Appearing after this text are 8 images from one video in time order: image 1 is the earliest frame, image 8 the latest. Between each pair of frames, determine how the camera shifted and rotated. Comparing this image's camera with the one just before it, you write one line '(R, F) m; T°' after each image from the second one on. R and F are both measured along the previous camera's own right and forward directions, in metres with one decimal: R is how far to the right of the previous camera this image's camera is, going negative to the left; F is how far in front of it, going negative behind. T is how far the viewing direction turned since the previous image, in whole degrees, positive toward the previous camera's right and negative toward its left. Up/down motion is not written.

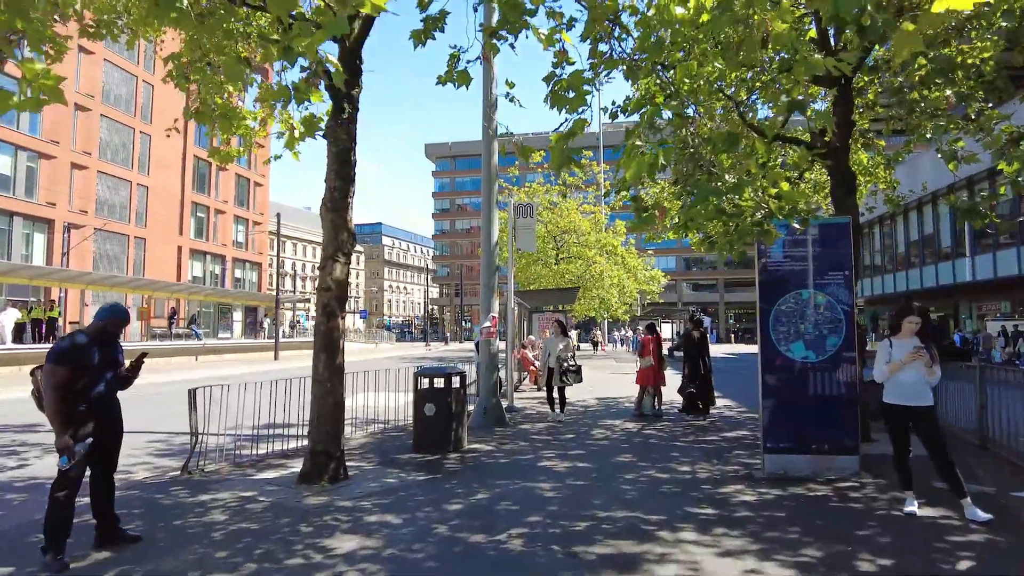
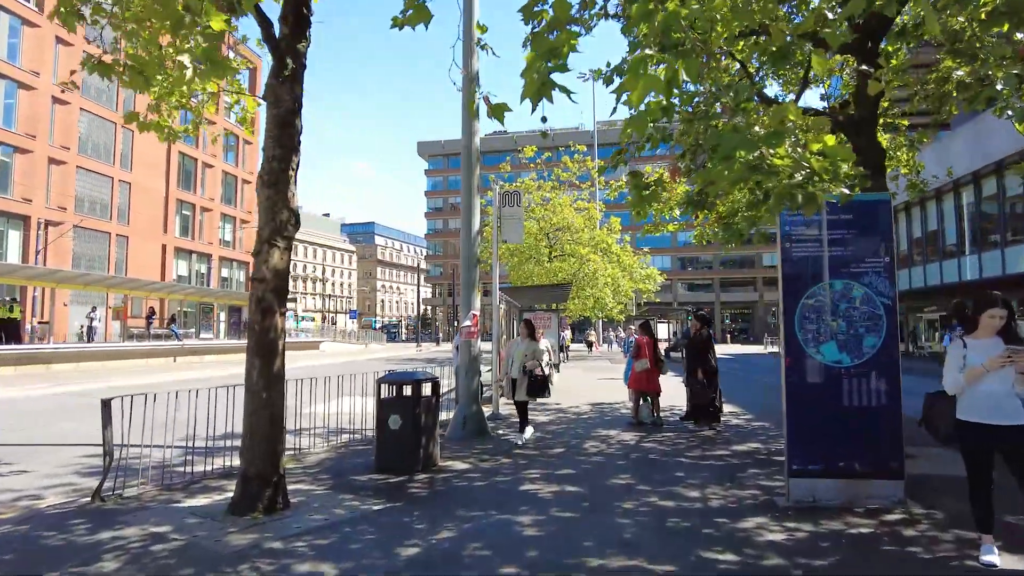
(+0.2, +1.1) m; 0°
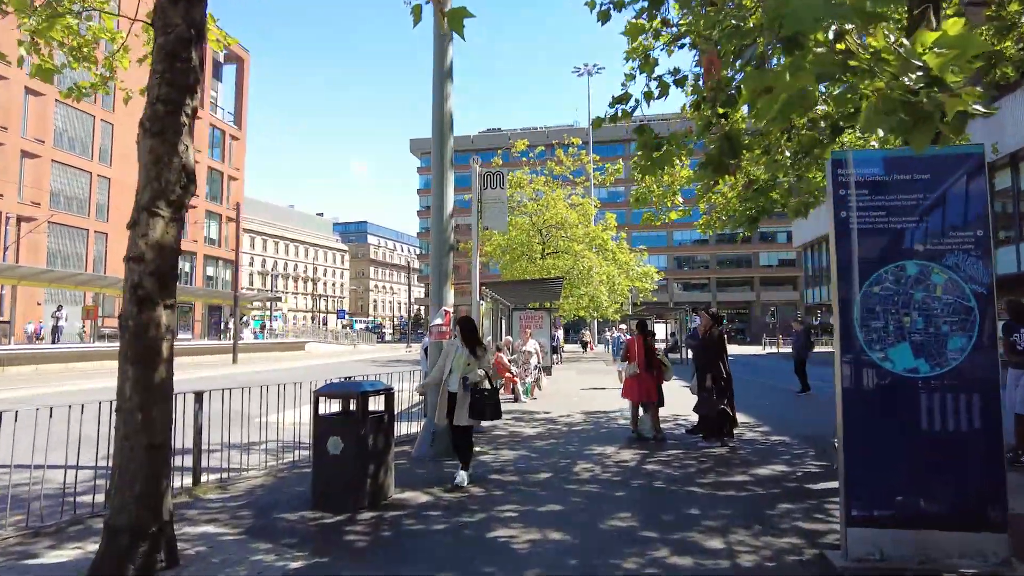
(+0.2, +1.5) m; 0°
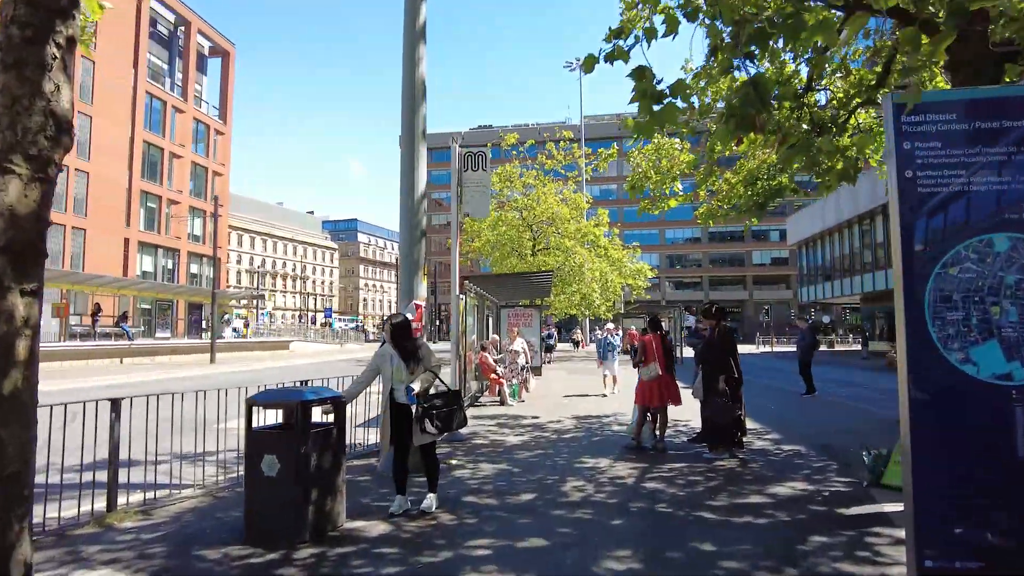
(+0.1, +1.0) m; +1°
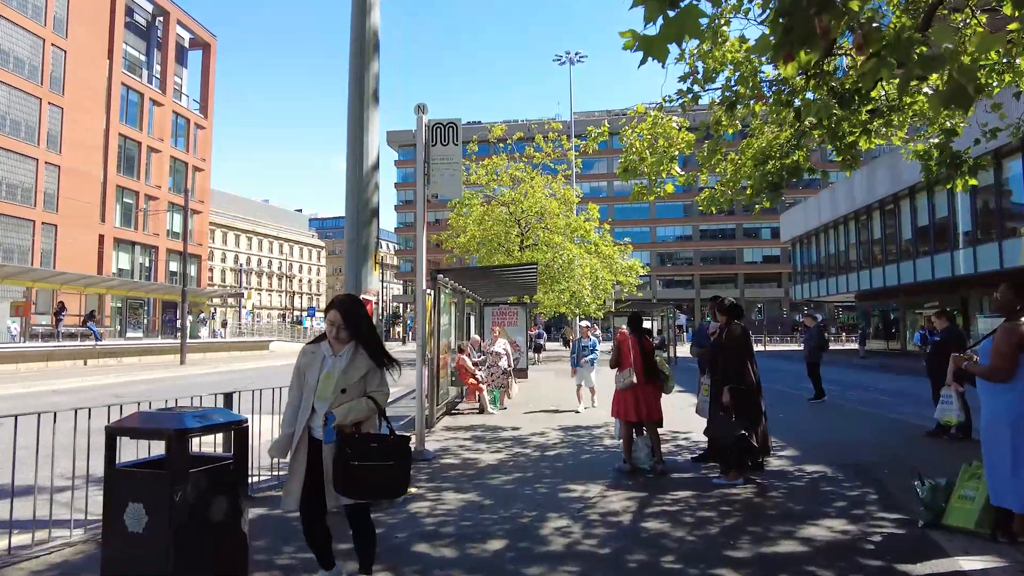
(+0.2, +1.3) m; +1°
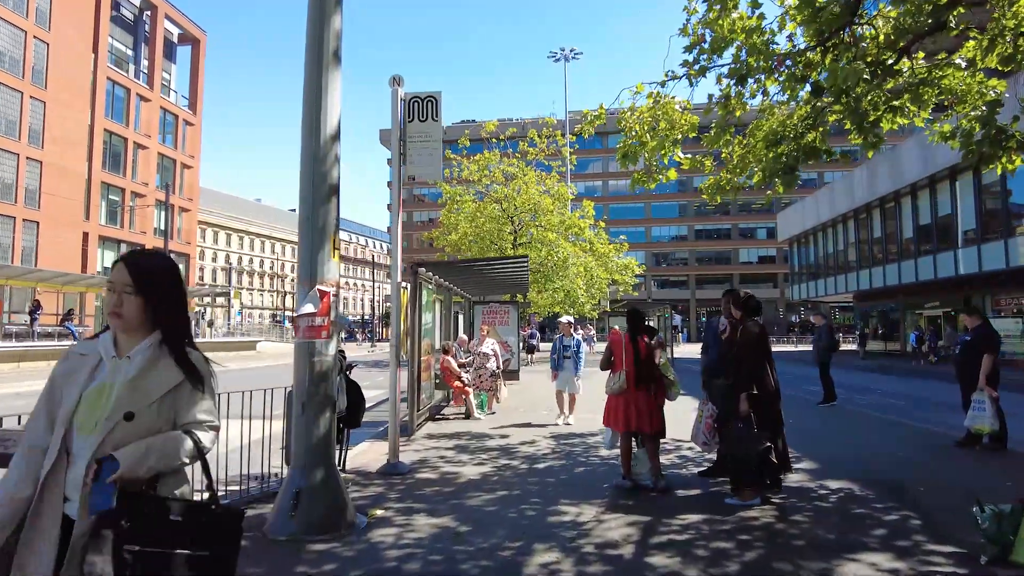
(+0.1, +0.8) m; 0°
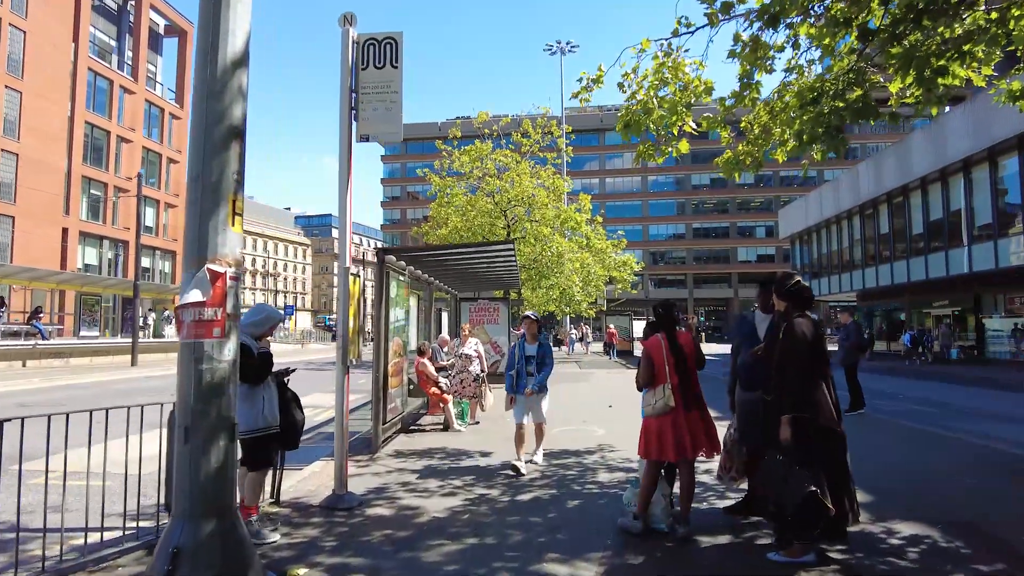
(+0.2, +1.4) m; 0°
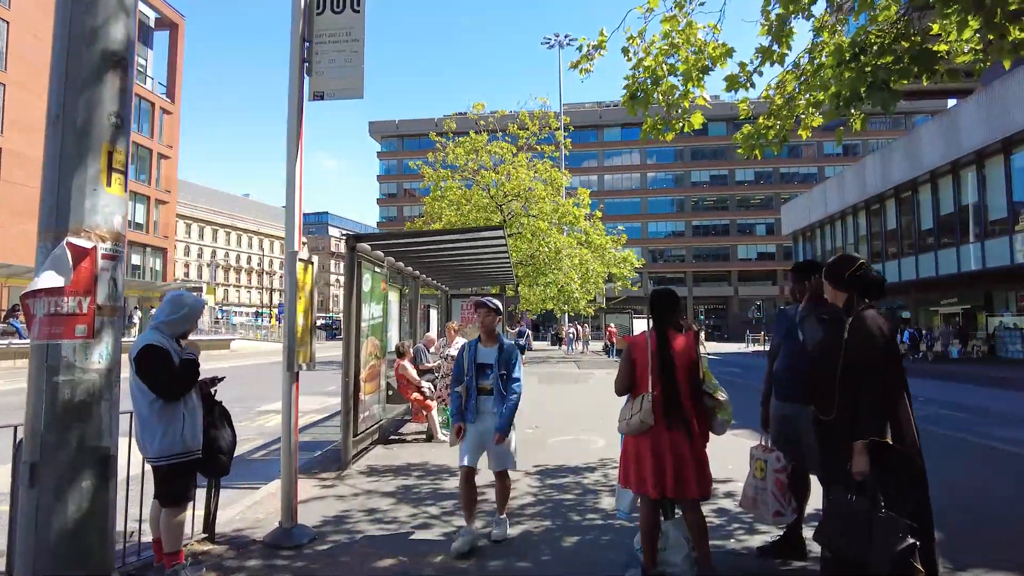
(+0.1, +1.0) m; 0°
